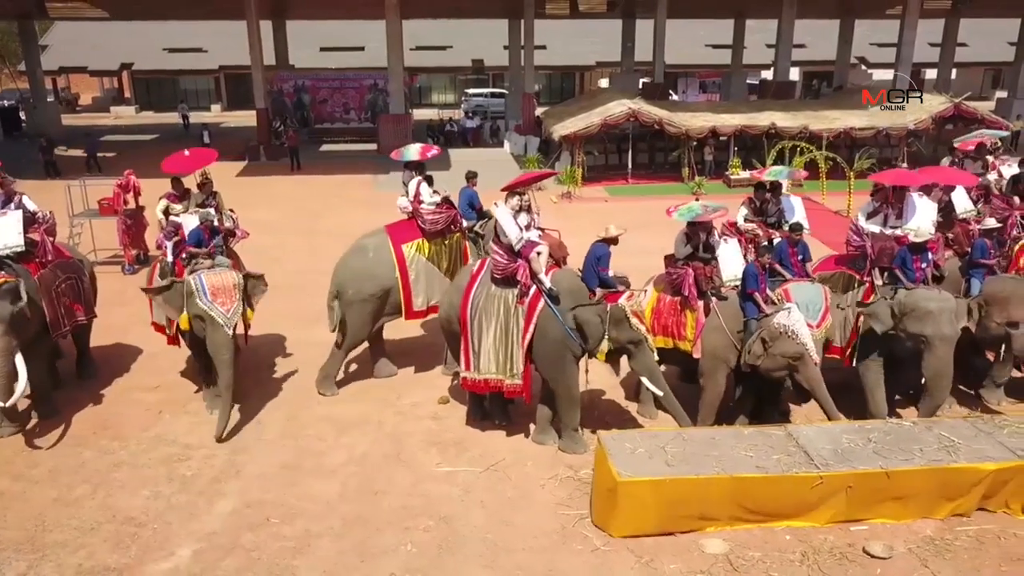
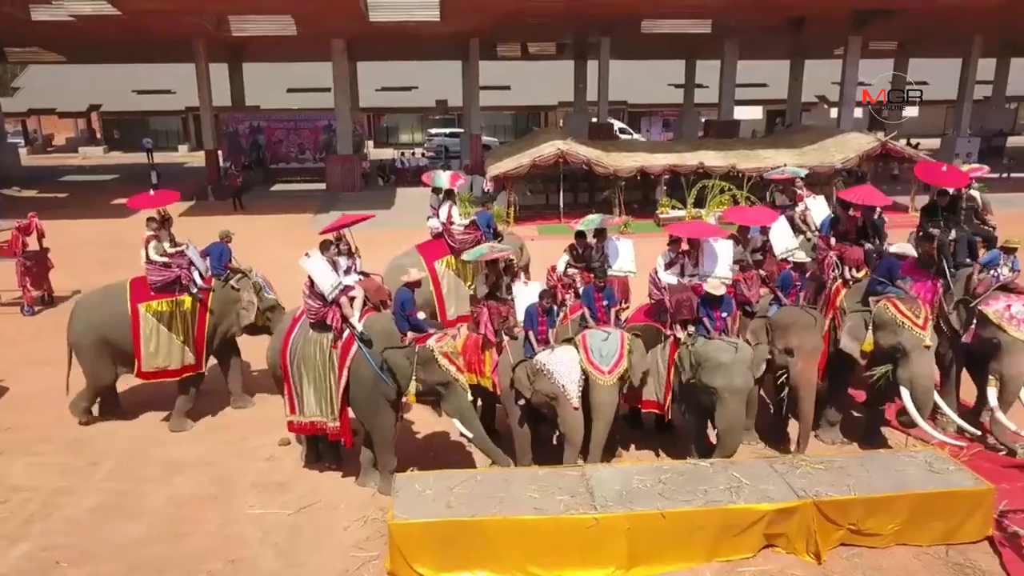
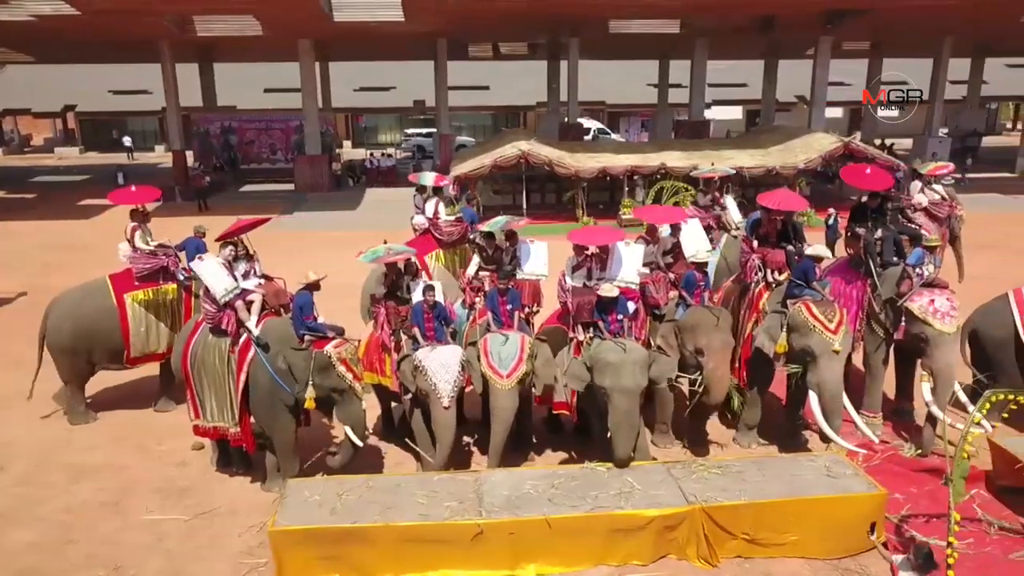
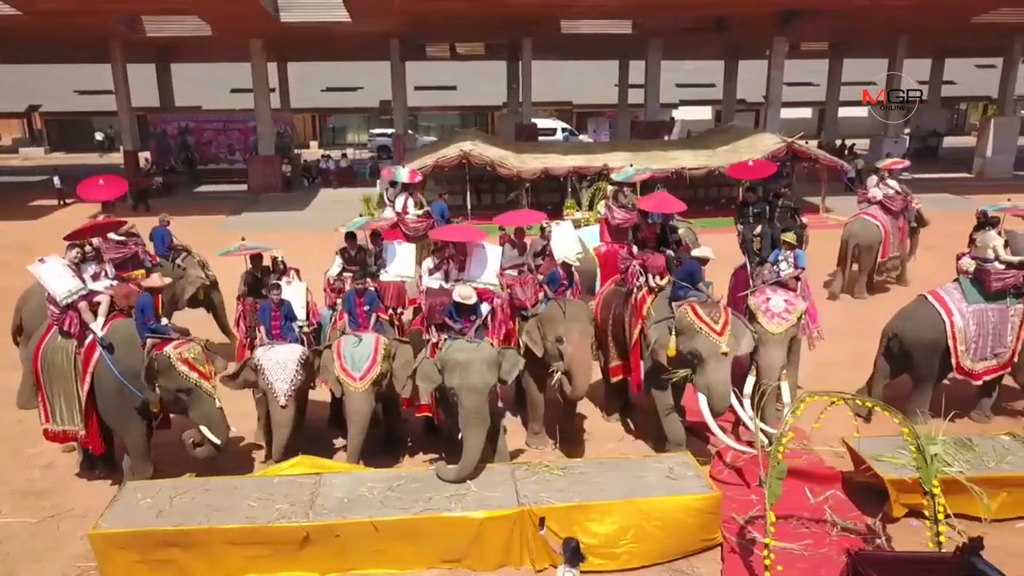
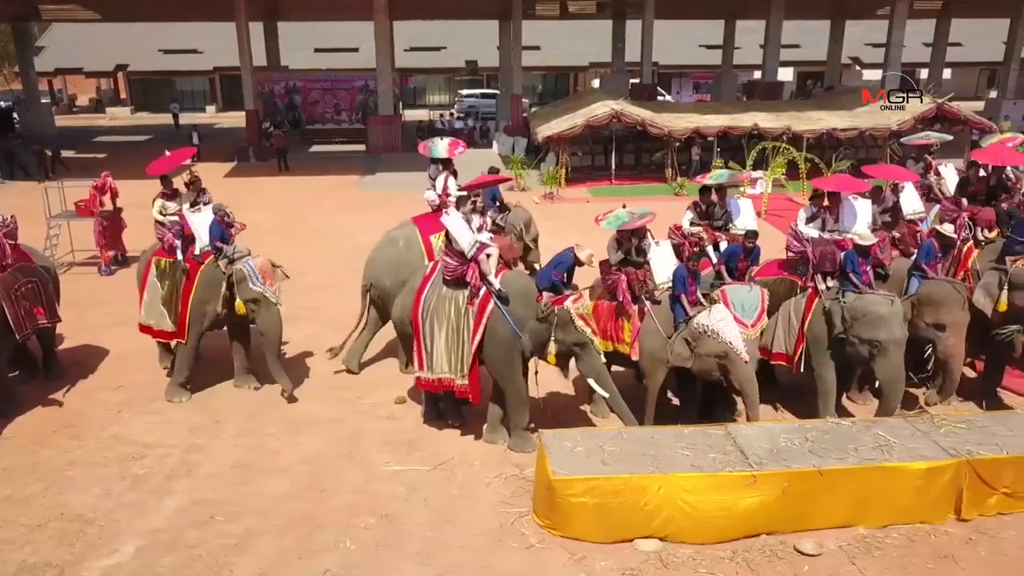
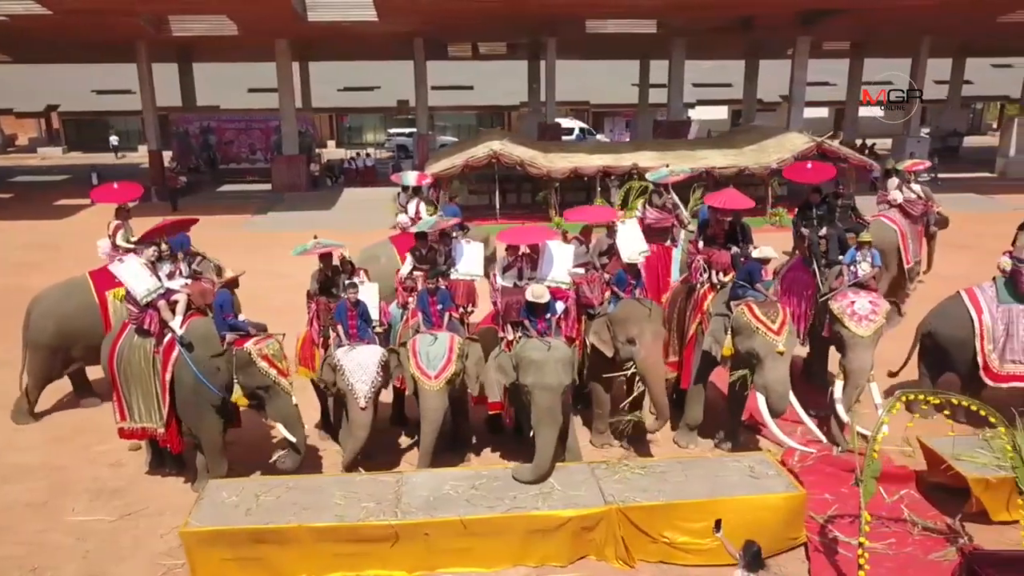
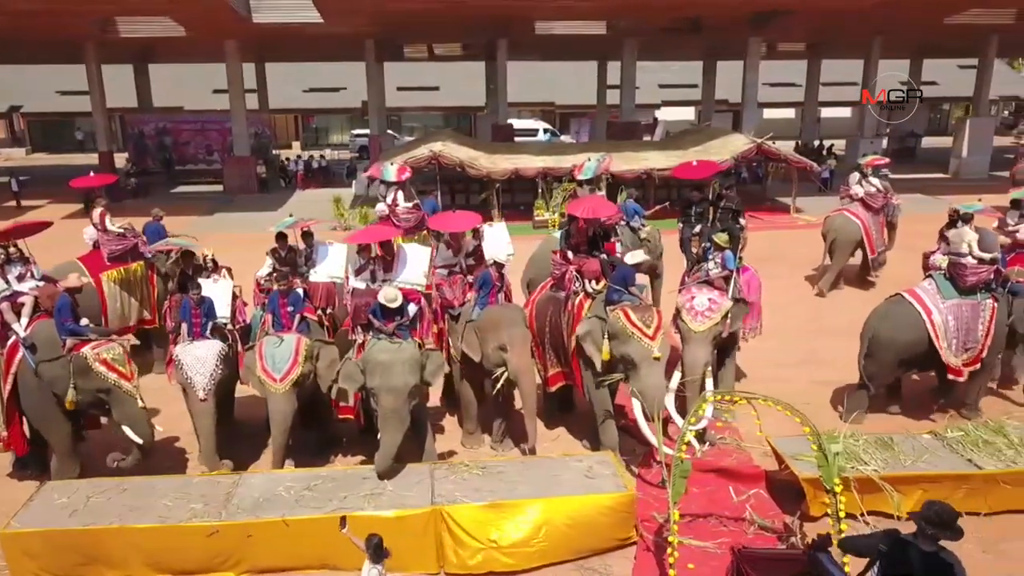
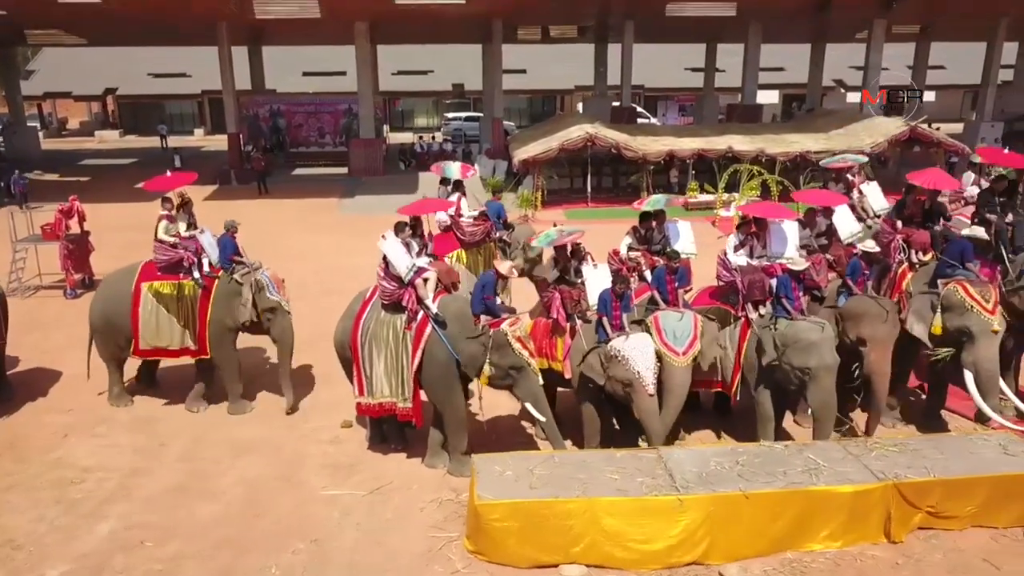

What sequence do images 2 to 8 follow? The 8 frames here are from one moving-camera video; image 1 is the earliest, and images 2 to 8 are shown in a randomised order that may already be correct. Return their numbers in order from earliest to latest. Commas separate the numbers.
5, 8, 2, 3, 6, 4, 7
